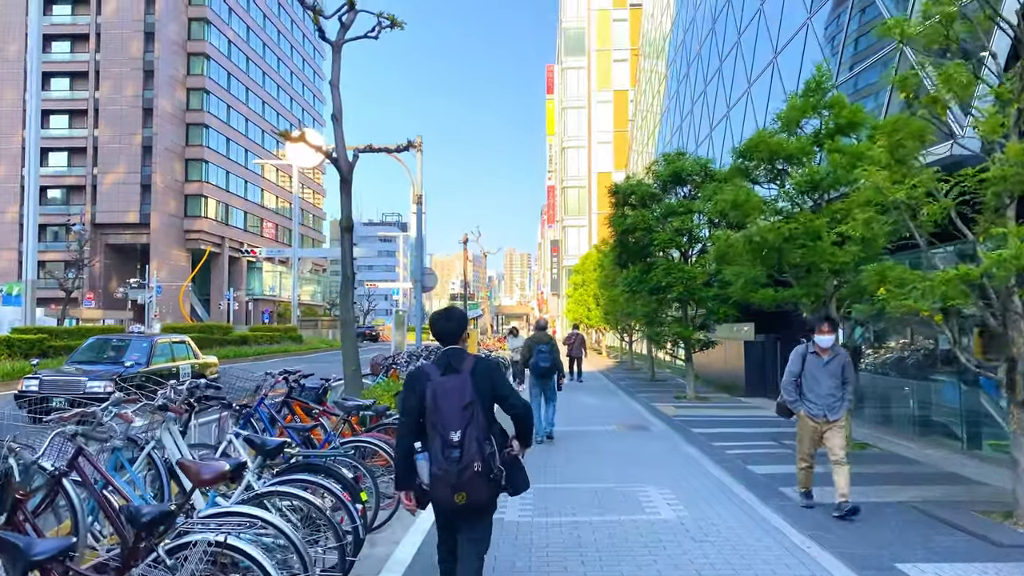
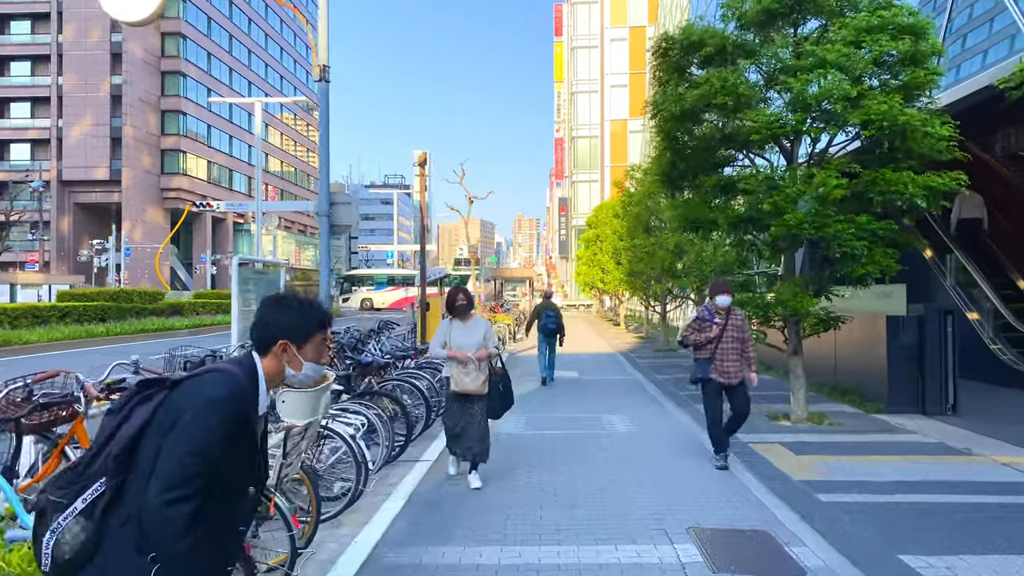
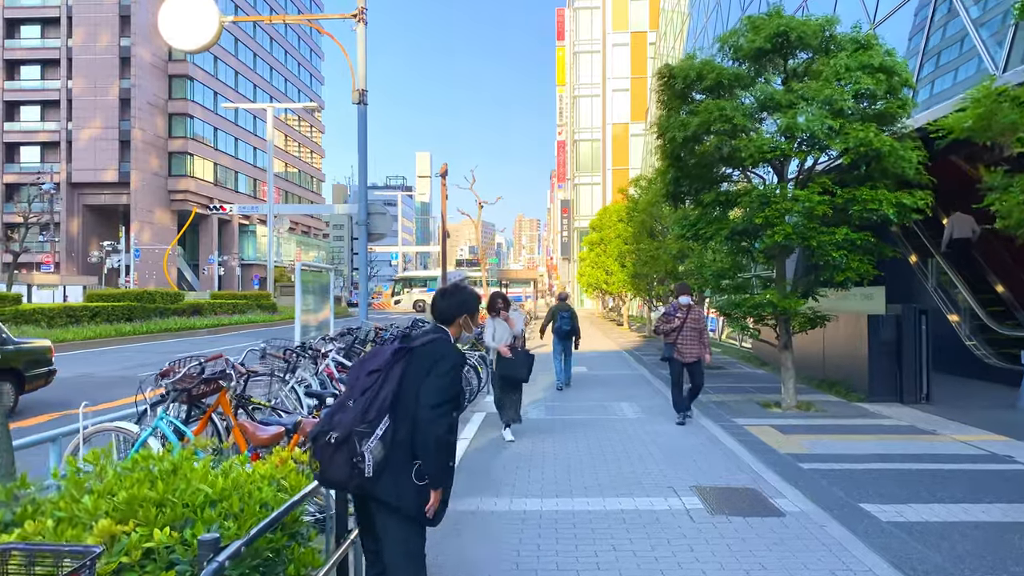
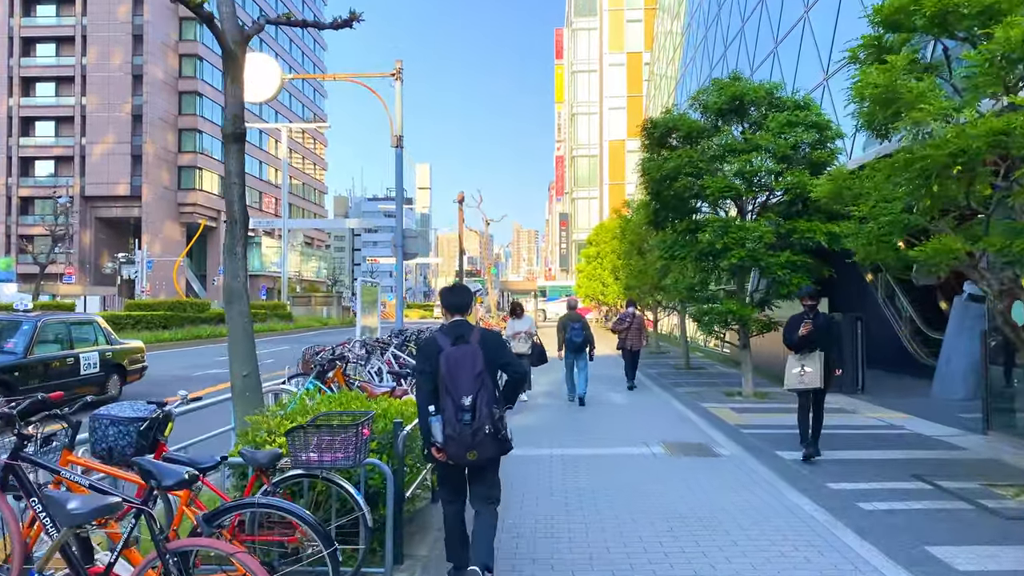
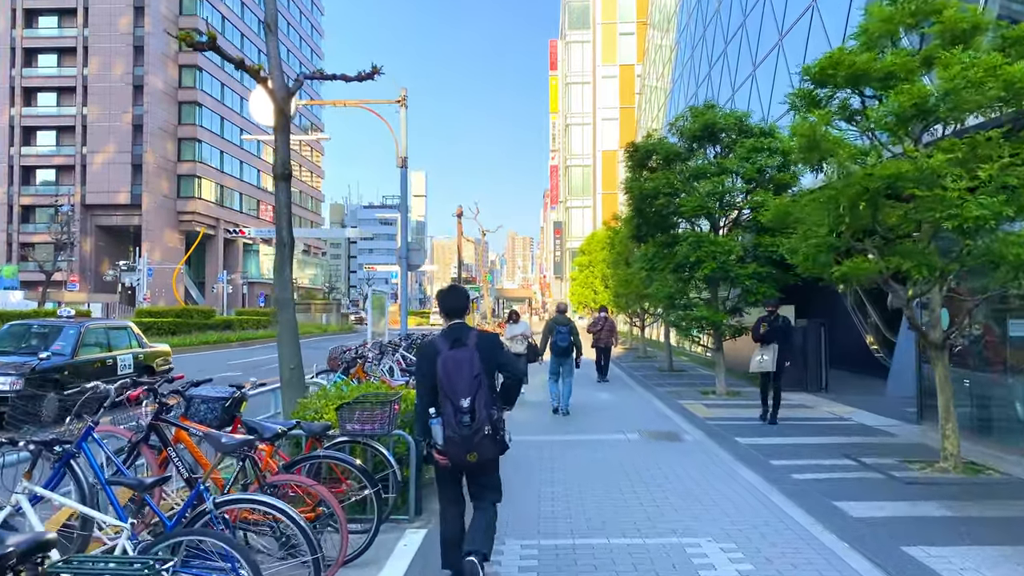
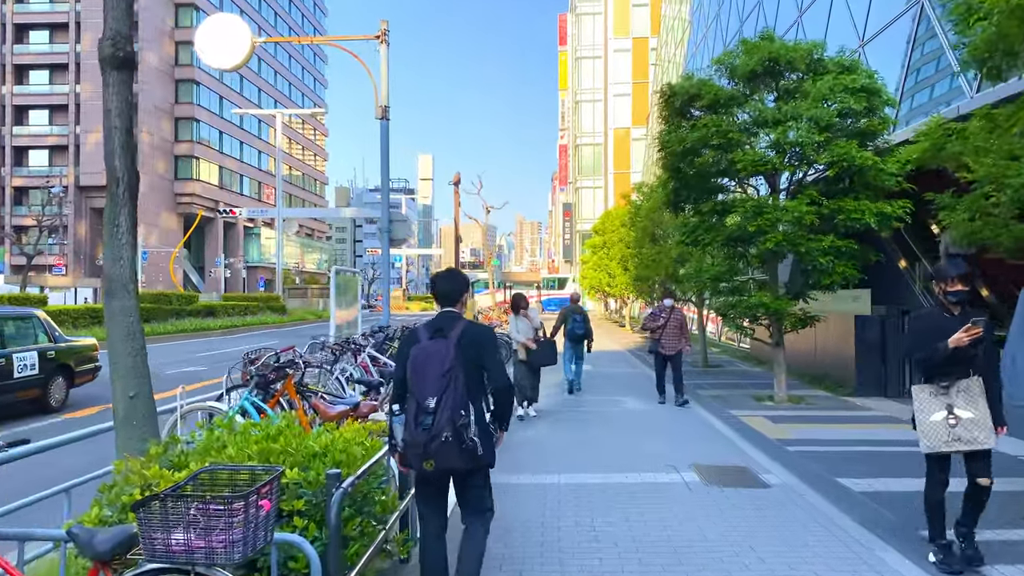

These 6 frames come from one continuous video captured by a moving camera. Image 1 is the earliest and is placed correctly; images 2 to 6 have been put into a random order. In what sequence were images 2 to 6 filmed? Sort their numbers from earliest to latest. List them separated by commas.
5, 4, 6, 3, 2
